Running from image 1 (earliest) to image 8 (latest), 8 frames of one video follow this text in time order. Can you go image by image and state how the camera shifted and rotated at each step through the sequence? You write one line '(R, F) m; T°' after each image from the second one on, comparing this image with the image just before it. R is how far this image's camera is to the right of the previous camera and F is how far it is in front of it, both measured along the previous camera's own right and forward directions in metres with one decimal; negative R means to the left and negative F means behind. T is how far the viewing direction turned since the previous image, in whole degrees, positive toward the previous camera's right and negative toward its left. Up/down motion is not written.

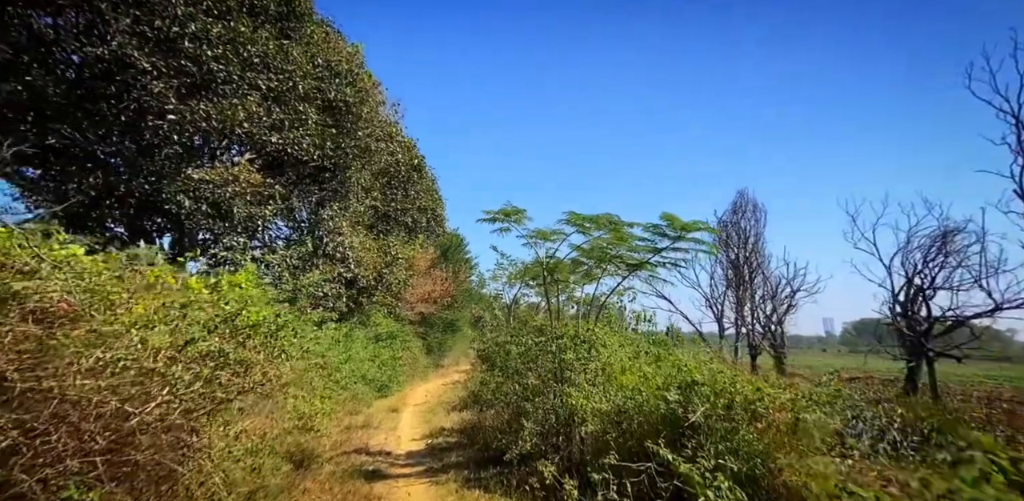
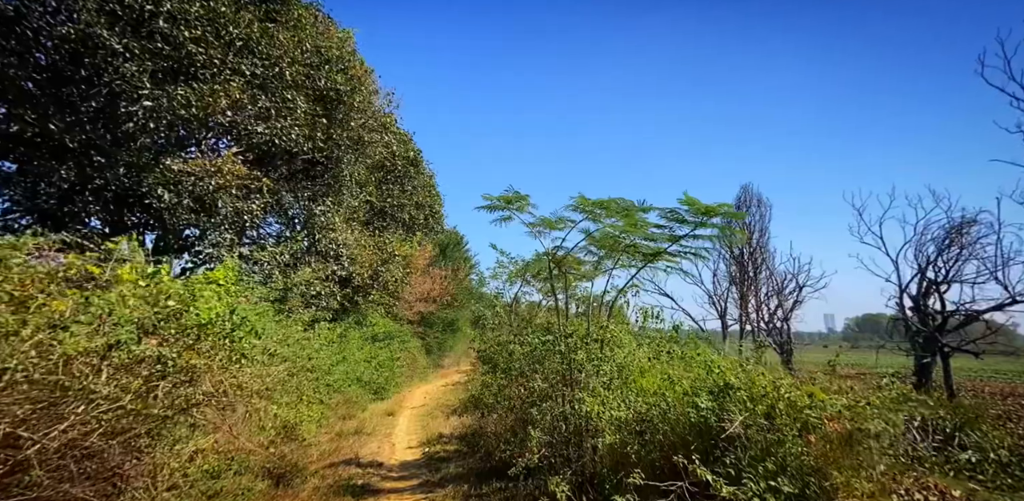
(0.0, +0.7) m; 0°
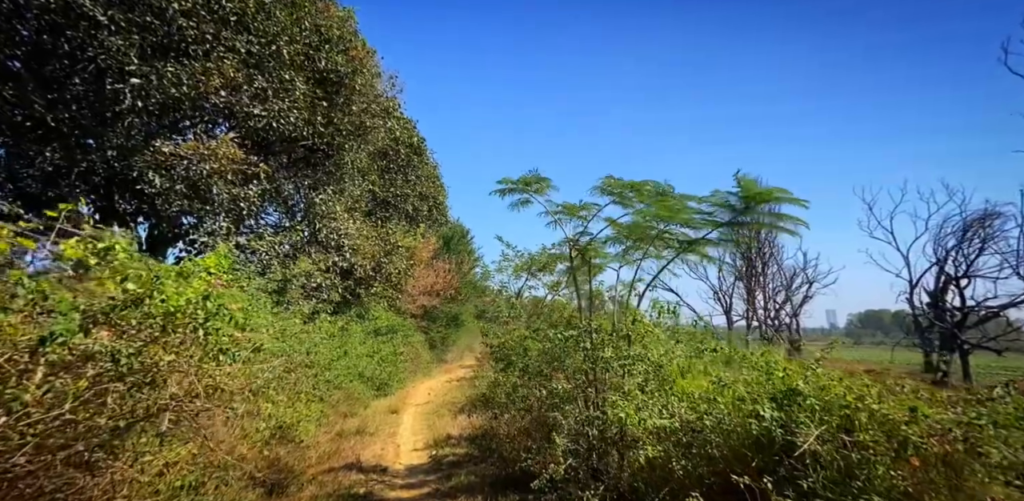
(-0.2, +0.7) m; 0°
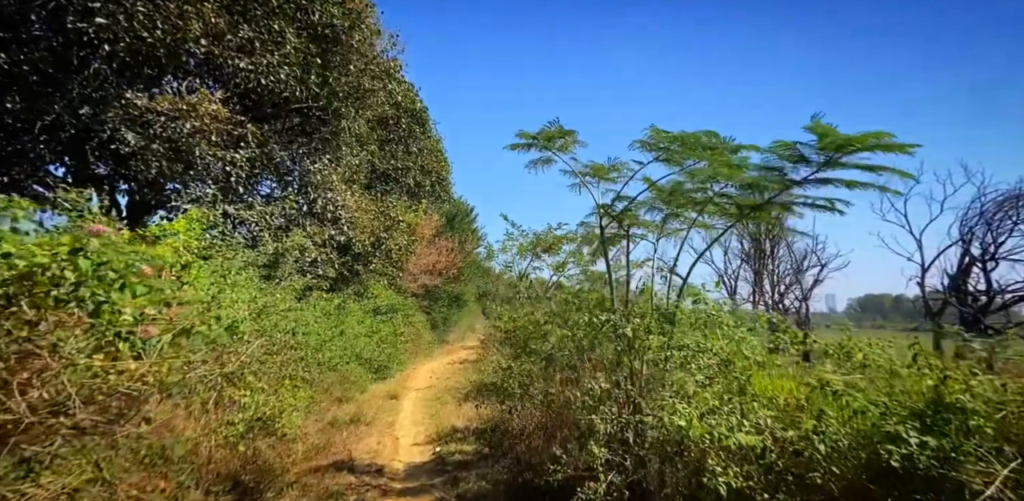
(-0.2, +1.1) m; 0°
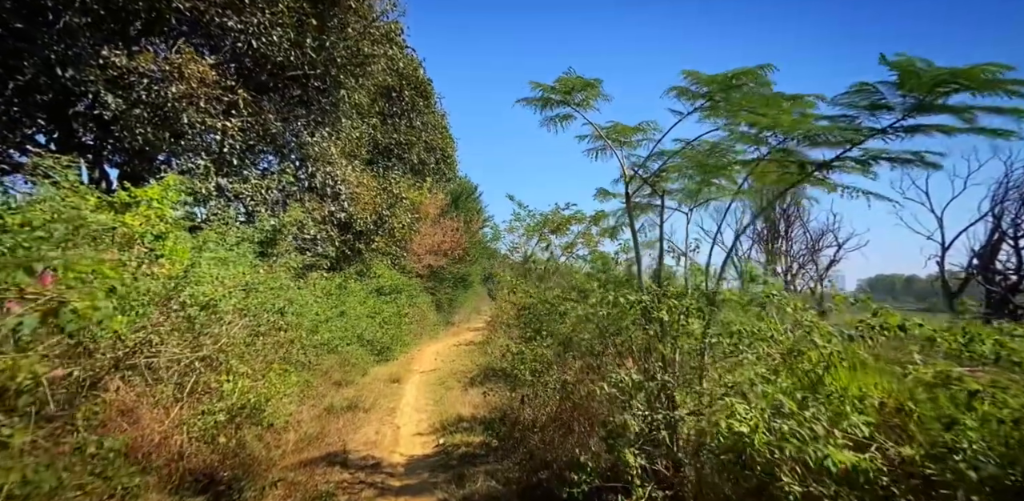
(-0.1, +0.7) m; -1°
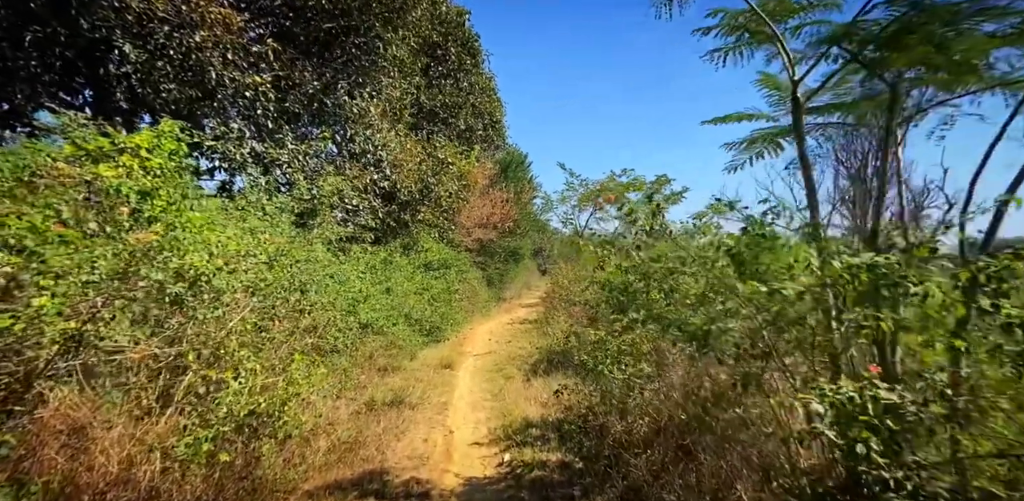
(-0.3, +1.6) m; -5°
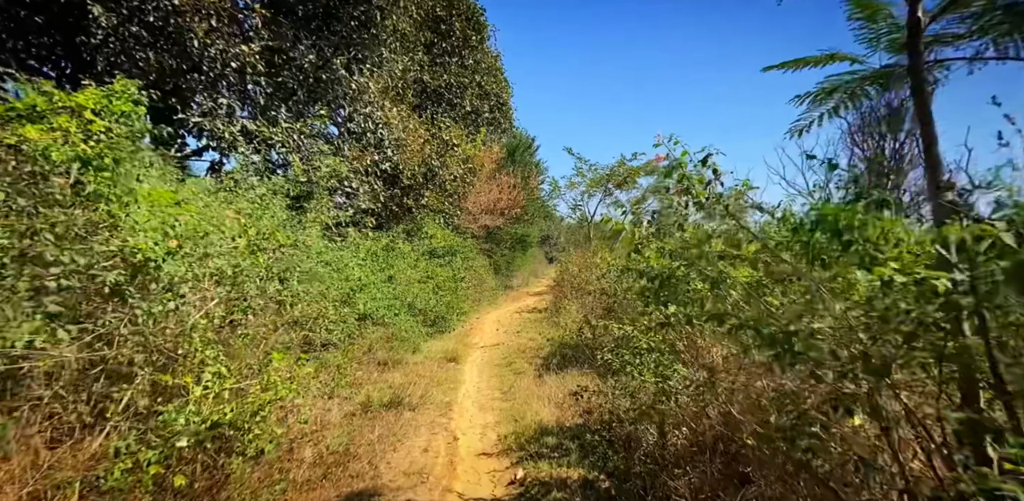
(0.0, +0.8) m; -1°
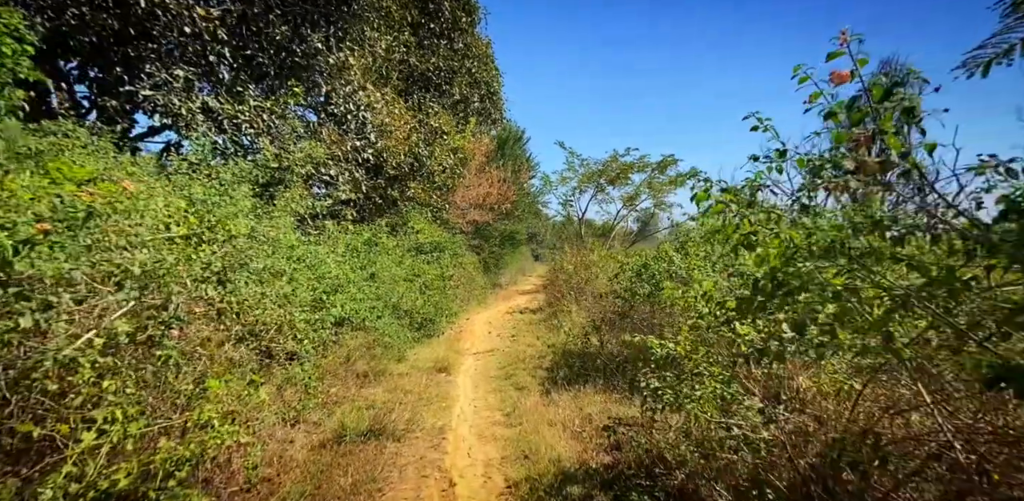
(-0.2, +1.1) m; +1°
